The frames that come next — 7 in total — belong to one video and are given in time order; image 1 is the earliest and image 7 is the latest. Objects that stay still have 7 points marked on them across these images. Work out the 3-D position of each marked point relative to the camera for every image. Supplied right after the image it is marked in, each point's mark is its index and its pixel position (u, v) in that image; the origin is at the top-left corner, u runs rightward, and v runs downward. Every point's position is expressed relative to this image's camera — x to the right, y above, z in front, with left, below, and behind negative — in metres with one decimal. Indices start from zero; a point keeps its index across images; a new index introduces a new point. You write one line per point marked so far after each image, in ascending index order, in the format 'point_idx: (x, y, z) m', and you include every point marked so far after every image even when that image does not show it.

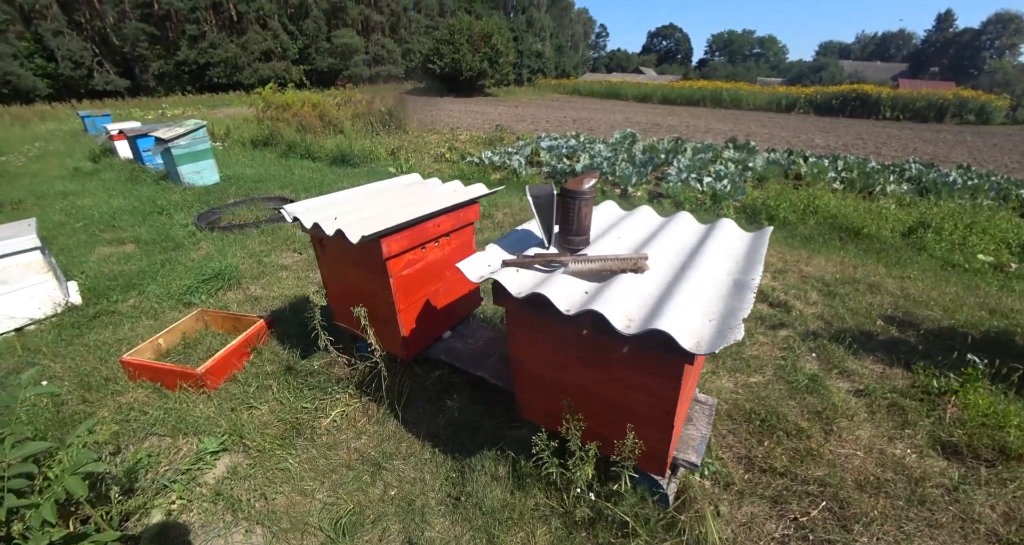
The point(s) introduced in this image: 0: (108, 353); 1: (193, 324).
0: (-3.3, -0.6, +3.7) m
1: (-2.6, -0.4, +3.8) m
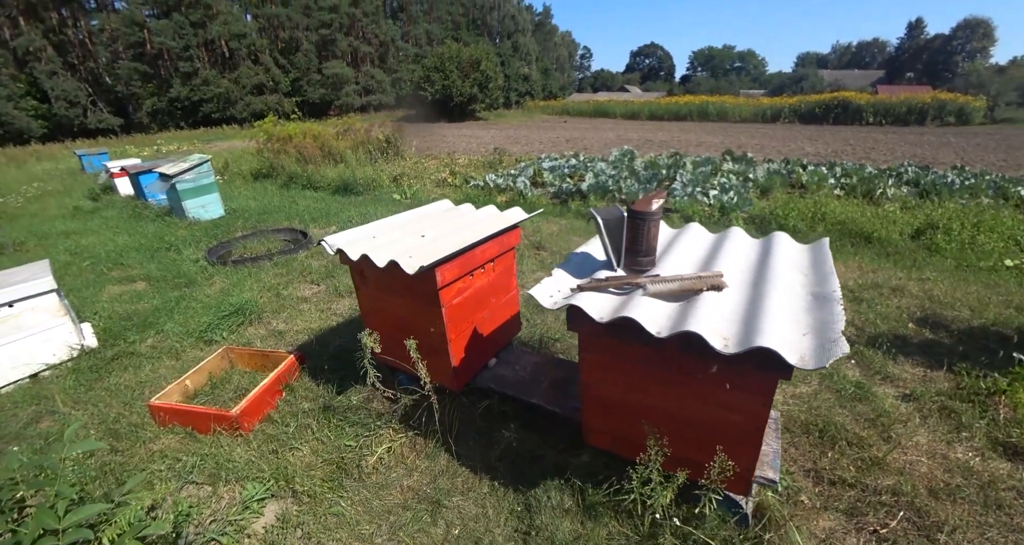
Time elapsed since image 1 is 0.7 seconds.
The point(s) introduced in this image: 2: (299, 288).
0: (-3.0, -0.9, +3.6) m
1: (-2.3, -0.7, +3.7) m
2: (-2.4, -0.2, +5.1) m
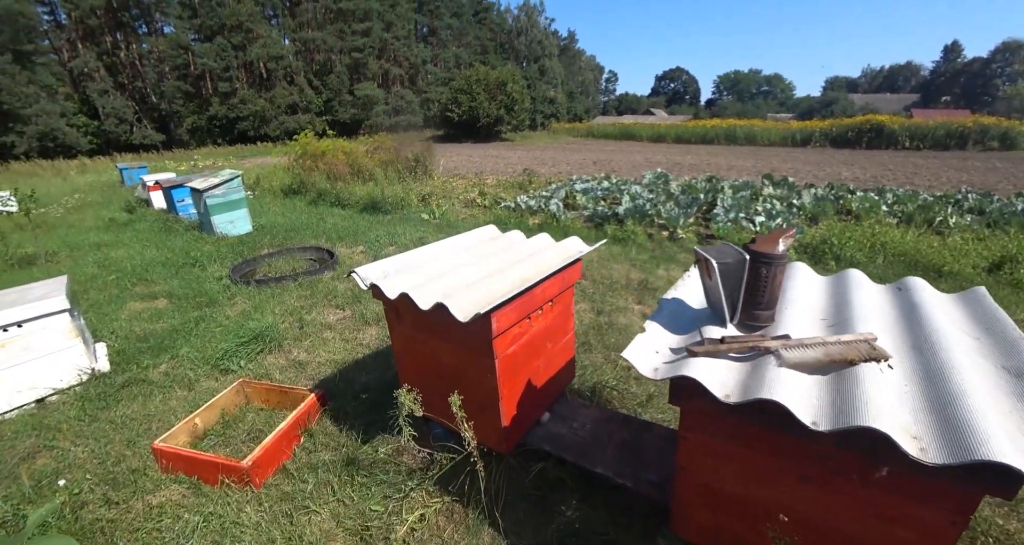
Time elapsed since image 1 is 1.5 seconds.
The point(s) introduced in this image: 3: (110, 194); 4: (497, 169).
0: (-2.7, -1.1, +3.2) m
1: (-2.0, -0.9, +3.3) m
2: (-2.0, -0.4, +4.8) m
3: (-11.3, +2.2, +13.0) m
4: (-0.6, +4.2, +18.6) m
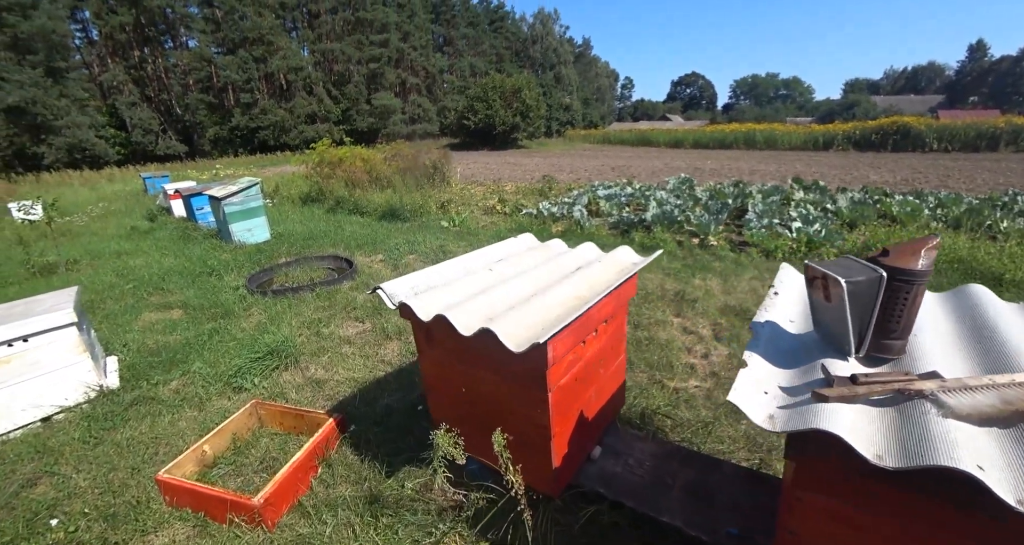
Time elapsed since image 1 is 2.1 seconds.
0: (-2.4, -1.2, +3.0) m
1: (-1.8, -1.0, +3.1) m
2: (-1.7, -0.5, +4.5) m
3: (-10.8, +1.9, +13.1) m
4: (+0.1, +3.9, +18.4) m
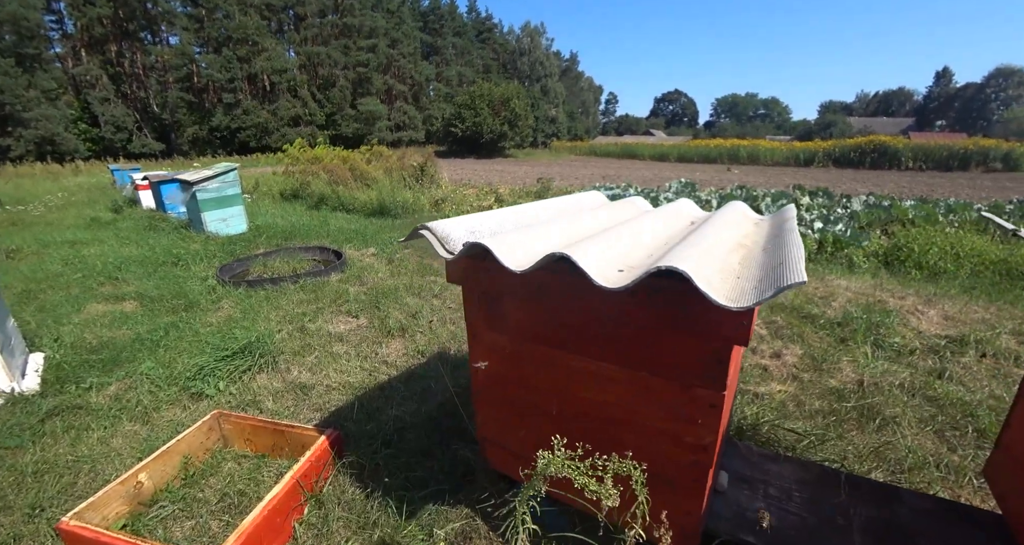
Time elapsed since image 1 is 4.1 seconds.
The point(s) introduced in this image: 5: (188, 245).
0: (-2.2, -1.0, +2.2) m
1: (-1.5, -0.8, +2.3) m
2: (-1.5, -0.4, +3.8) m
3: (-10.8, +2.0, +12.0) m
4: (-0.2, +3.6, +17.7) m
5: (-4.6, +0.4, +6.6) m
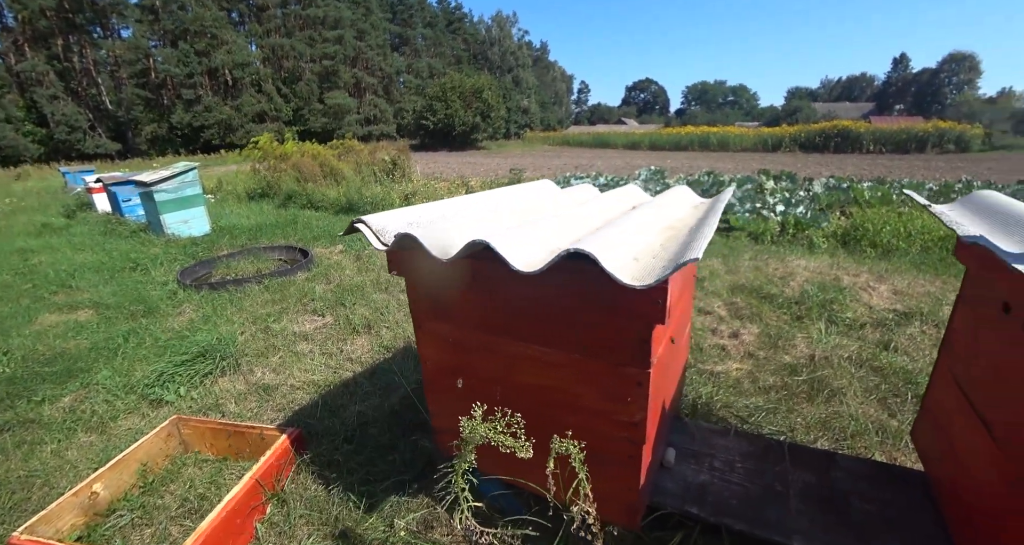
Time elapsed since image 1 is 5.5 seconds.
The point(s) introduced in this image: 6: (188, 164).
0: (-2.3, -1.1, +2.1) m
1: (-1.7, -0.8, +2.2) m
2: (-1.7, -0.4, +3.7) m
3: (-11.6, +1.8, +11.5) m
4: (-1.2, +3.9, +17.7) m
5: (-5.1, +0.3, +6.4) m
6: (-5.1, +1.7, +7.2) m
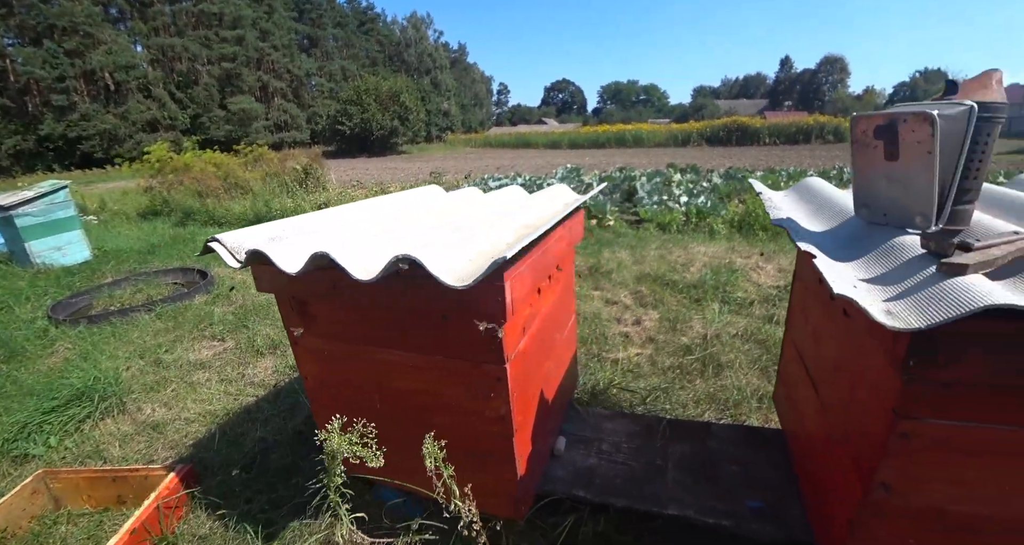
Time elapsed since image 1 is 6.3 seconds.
0: (-2.7, -1.3, +1.8) m
1: (-2.1, -1.0, +2.0) m
2: (-2.4, -0.6, +3.4) m
3: (-13.4, +0.8, +9.7) m
4: (-4.2, +3.6, +17.3) m
5: (-6.1, -0.1, +5.6) m
6: (-6.3, +1.2, +6.4) m
